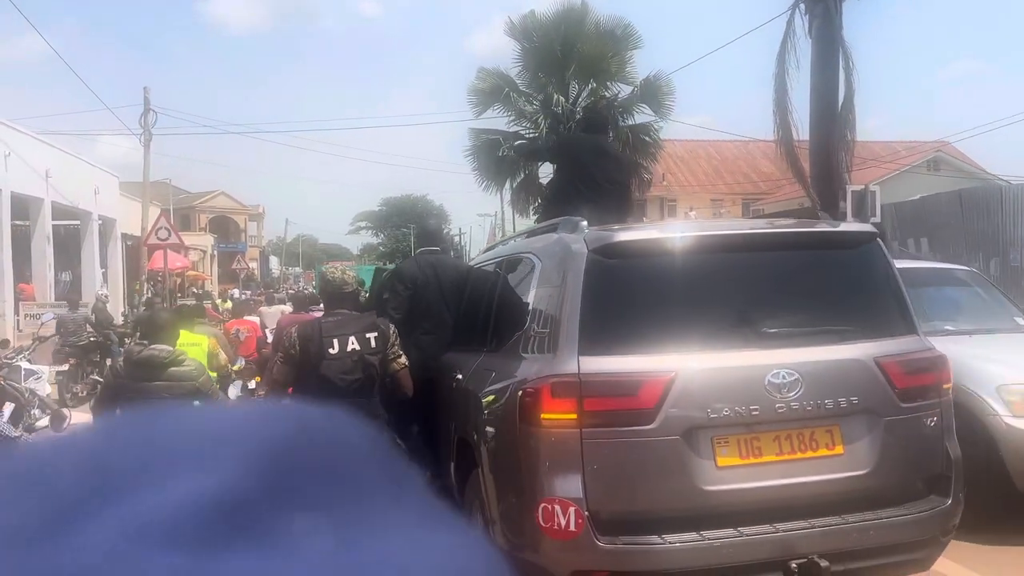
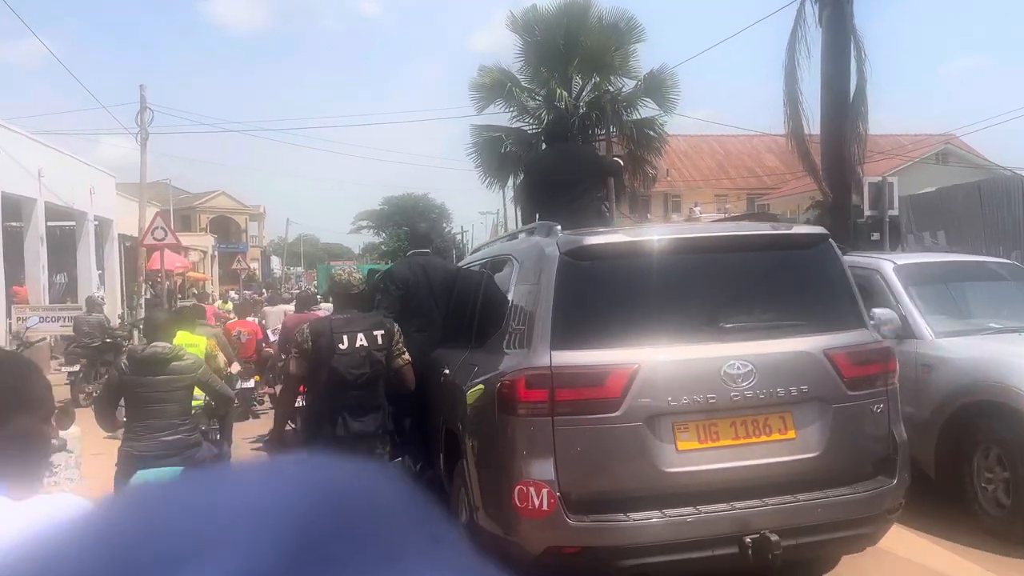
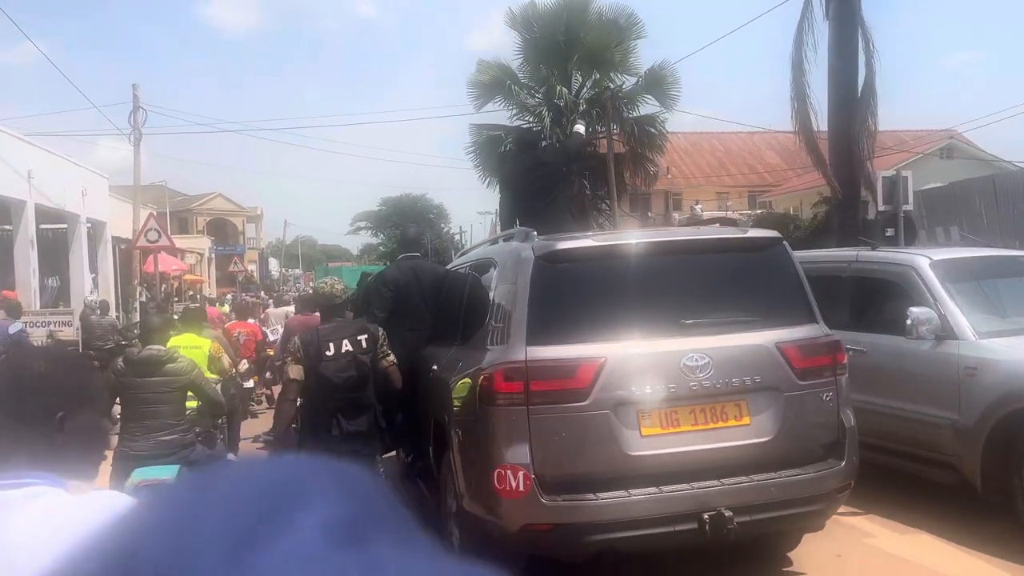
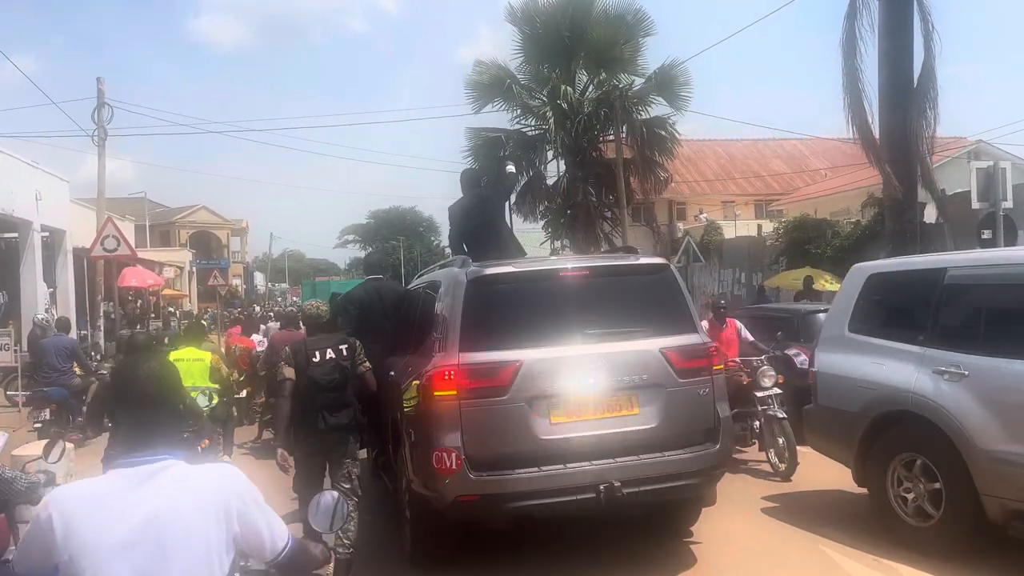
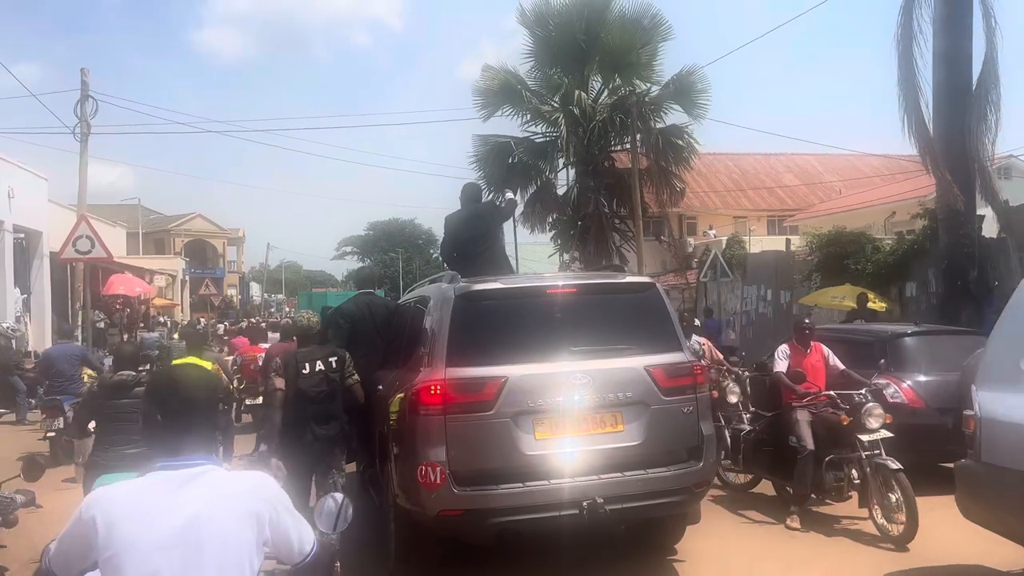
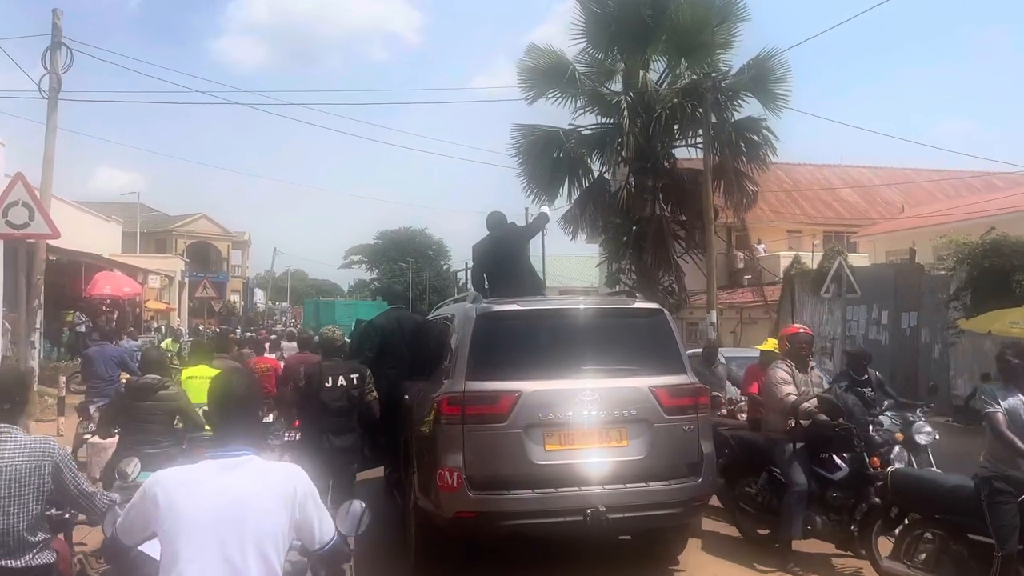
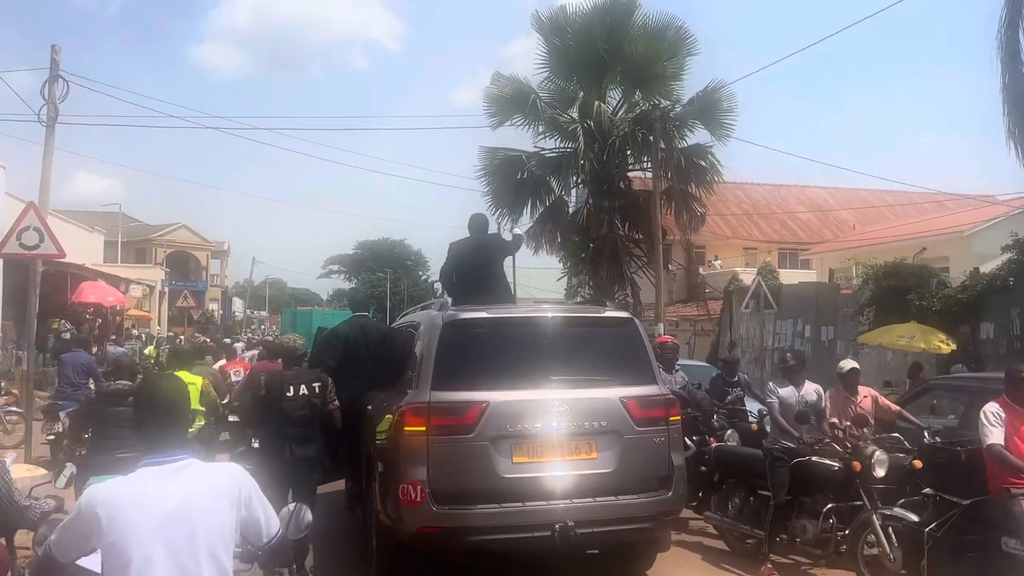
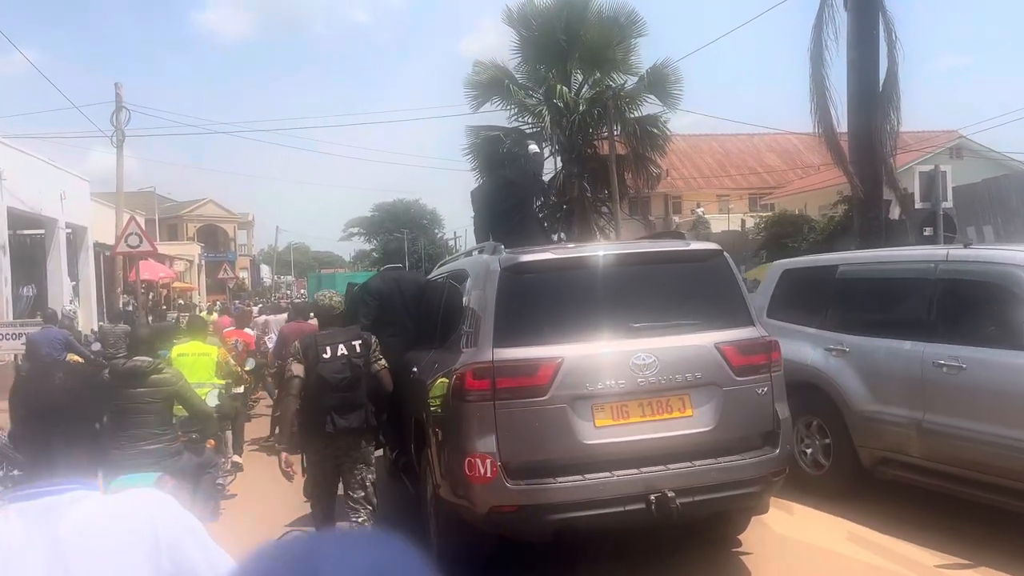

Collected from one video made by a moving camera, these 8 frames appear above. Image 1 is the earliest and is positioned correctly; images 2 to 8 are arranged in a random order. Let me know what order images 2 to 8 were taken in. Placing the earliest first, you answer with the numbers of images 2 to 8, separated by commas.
2, 3, 8, 4, 5, 7, 6
